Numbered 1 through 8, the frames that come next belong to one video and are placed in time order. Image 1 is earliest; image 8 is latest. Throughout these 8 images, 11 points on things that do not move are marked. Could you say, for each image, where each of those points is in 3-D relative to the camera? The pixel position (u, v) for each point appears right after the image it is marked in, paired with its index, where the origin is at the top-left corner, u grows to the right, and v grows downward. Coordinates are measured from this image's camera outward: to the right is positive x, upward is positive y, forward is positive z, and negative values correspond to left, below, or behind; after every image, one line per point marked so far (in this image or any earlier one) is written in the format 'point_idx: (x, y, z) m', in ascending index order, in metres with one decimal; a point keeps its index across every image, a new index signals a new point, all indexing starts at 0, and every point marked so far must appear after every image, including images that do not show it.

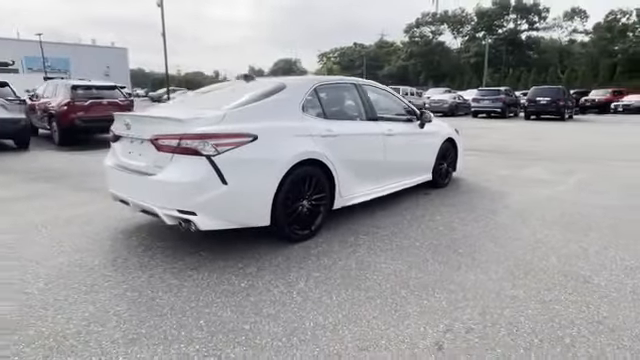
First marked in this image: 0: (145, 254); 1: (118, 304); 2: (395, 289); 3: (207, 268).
0: (-1.9, -0.8, +4.0) m
1: (-1.6, -1.0, +3.0) m
2: (+0.7, -1.0, +3.4) m
3: (-1.1, -0.9, +3.7) m
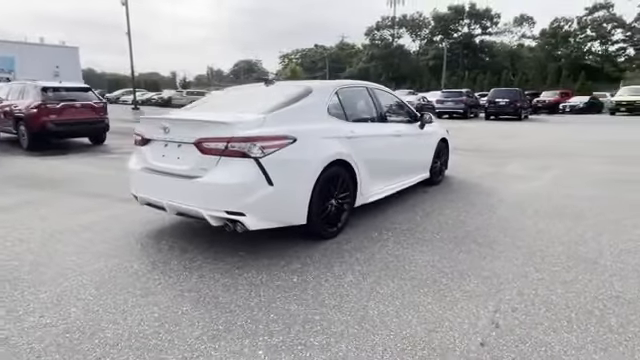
0: (-1.5, -0.8, +4.1) m
1: (-1.1, -1.0, +3.1) m
2: (+1.1, -0.9, +3.7) m
3: (-0.7, -0.9, +3.8) m
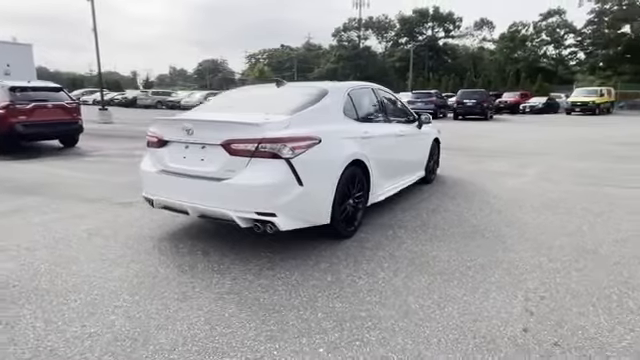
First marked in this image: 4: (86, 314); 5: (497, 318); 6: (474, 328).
0: (-1.2, -0.8, +4.0) m
1: (-0.8, -1.0, +3.1) m
2: (+1.4, -0.9, +3.8) m
3: (-0.4, -0.9, +3.8) m
4: (-1.8, -1.0, +2.9) m
5: (+1.4, -1.1, +3.0) m
6: (+1.2, -1.1, +2.9) m
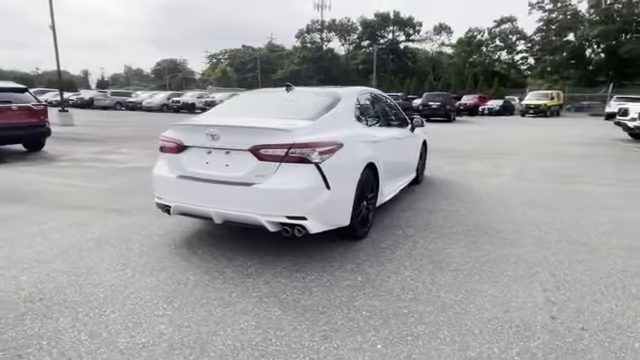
0: (-0.9, -0.9, +4.0) m
1: (-0.4, -1.1, +3.1) m
2: (+1.7, -0.9, +4.1) m
3: (-0.1, -0.9, +3.9) m
4: (-1.4, -1.1, +2.9) m
5: (+1.8, -1.1, +3.3) m
6: (+1.5, -1.1, +3.1) m
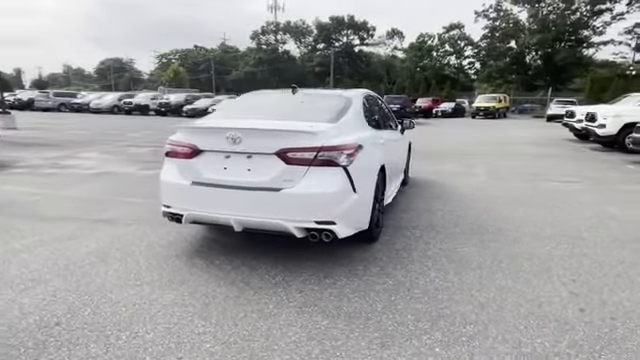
0: (-0.7, -0.9, +3.8) m
1: (0.0, -1.1, +3.0) m
2: (+2.0, -0.9, +4.2) m
3: (+0.2, -0.9, +3.8) m
4: (-1.0, -1.2, +2.7) m
5: (+2.1, -1.1, +3.4) m
6: (+1.9, -1.1, +3.2) m
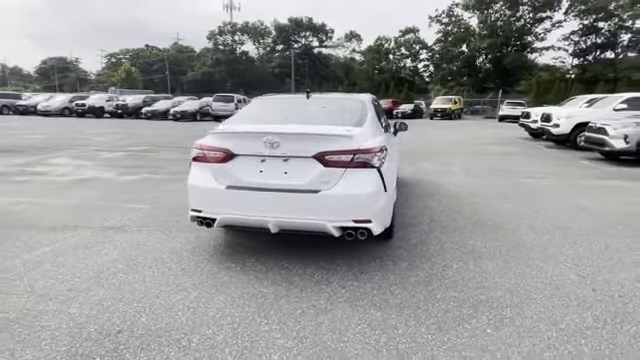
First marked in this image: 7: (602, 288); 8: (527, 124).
0: (-0.3, -1.0, +3.9) m
1: (+0.4, -1.1, +3.2) m
2: (+2.3, -0.9, +4.6) m
3: (+0.6, -1.0, +4.0) m
4: (-0.5, -1.2, +2.8) m
5: (+2.5, -1.1, +3.8) m
6: (+2.3, -1.1, +3.6) m
7: (+2.8, -1.1, +3.8) m
8: (+10.8, +2.9, +19.8) m
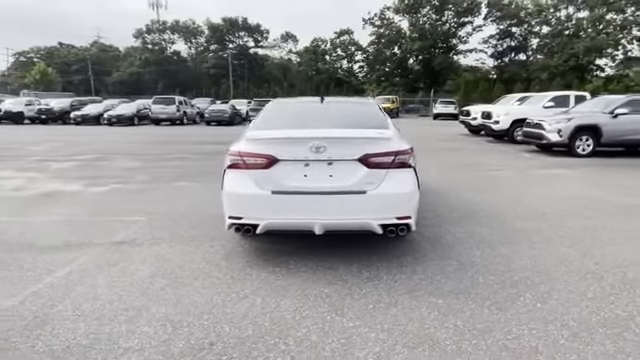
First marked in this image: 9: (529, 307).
0: (+0.2, -1.0, +4.1) m
1: (+1.0, -1.1, +3.5) m
2: (+2.6, -0.8, +5.2) m
3: (+1.0, -0.9, +4.3) m
4: (+0.2, -1.2, +2.9) m
5: (+3.0, -0.9, +4.4) m
6: (+2.8, -1.0, +4.2) m
7: (+3.3, -1.0, +4.4) m
8: (+8.4, +3.3, +21.5) m
9: (+1.9, -1.1, +3.4) m
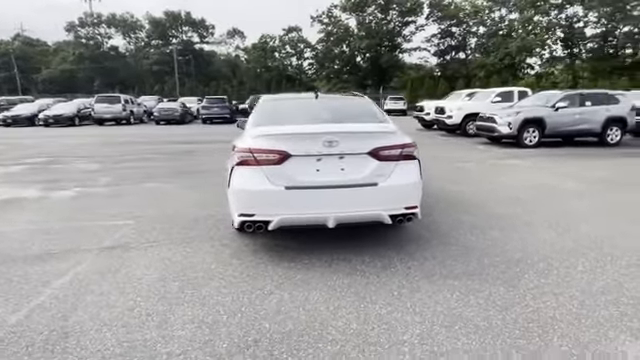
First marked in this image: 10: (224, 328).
0: (+0.4, -0.9, +4.2) m
1: (+1.3, -1.0, +3.7) m
2: (+2.6, -0.6, +5.6) m
3: (+1.1, -0.8, +4.5) m
4: (+0.5, -1.2, +3.0) m
5: (+3.1, -0.8, +4.9) m
6: (+3.0, -0.8, +4.6) m
7: (+3.4, -0.8, +4.9) m
8: (+6.0, +3.8, +22.5) m
9: (+2.1, -1.0, +3.7) m
10: (-0.8, -1.2, +3.0) m
